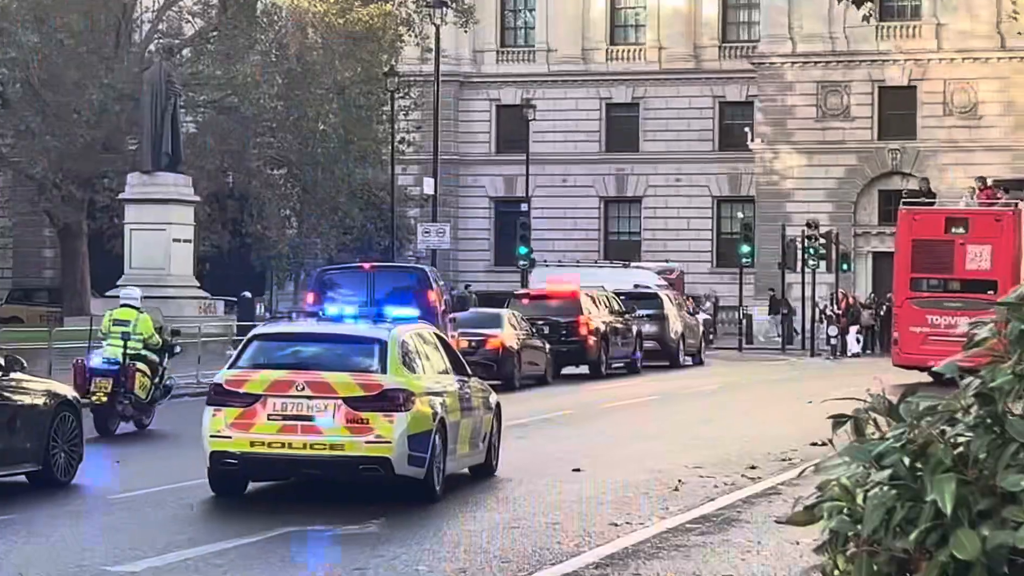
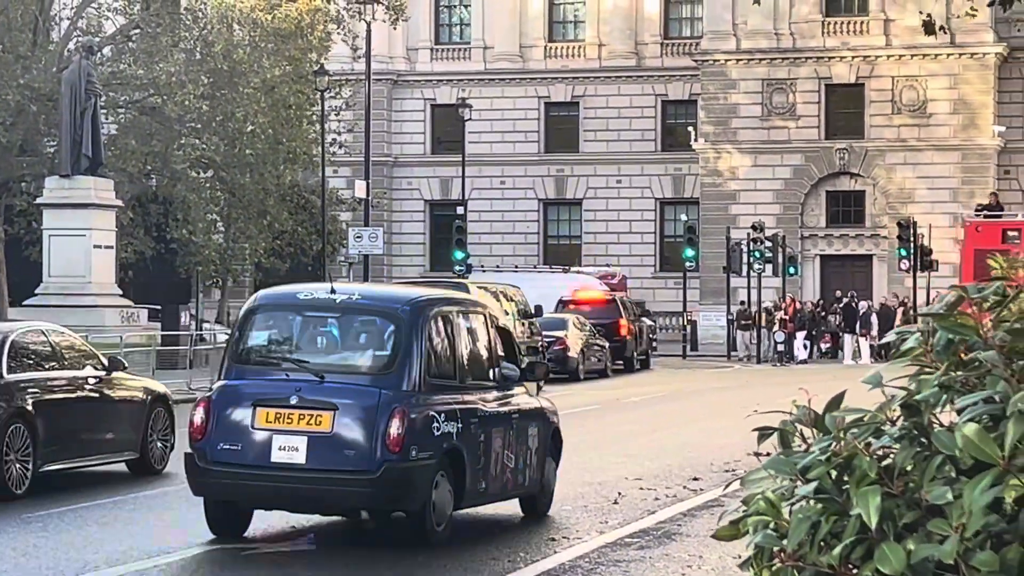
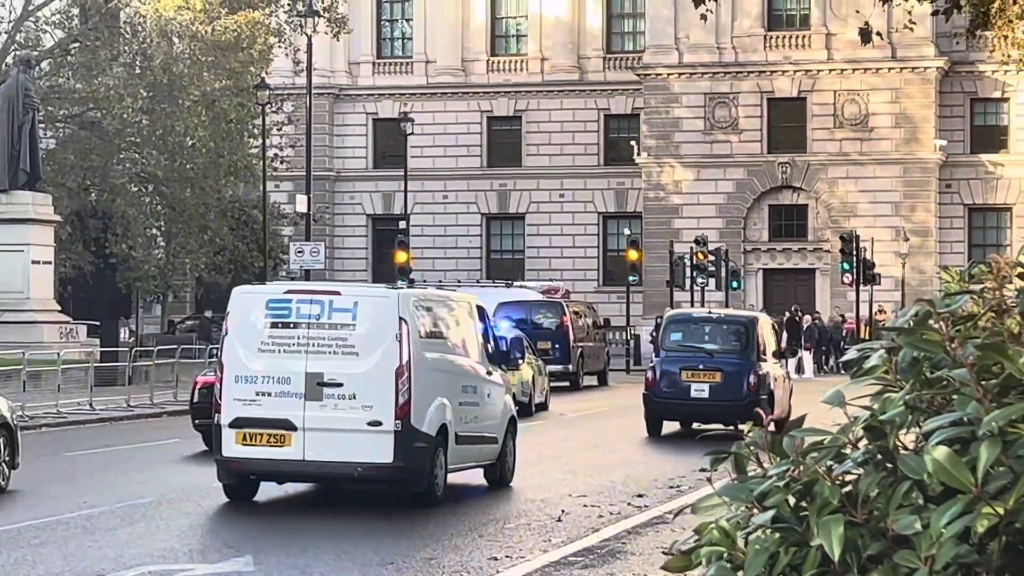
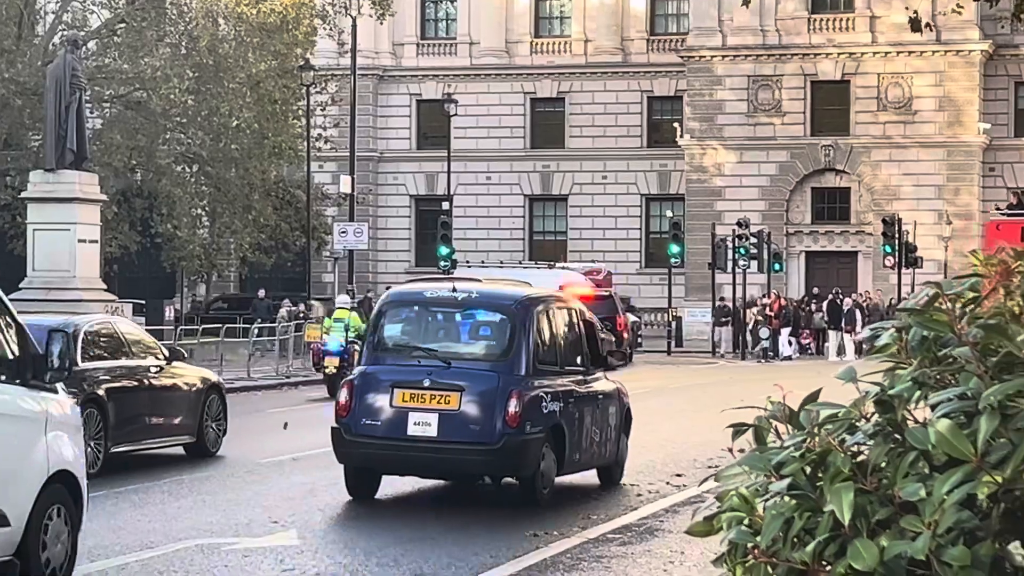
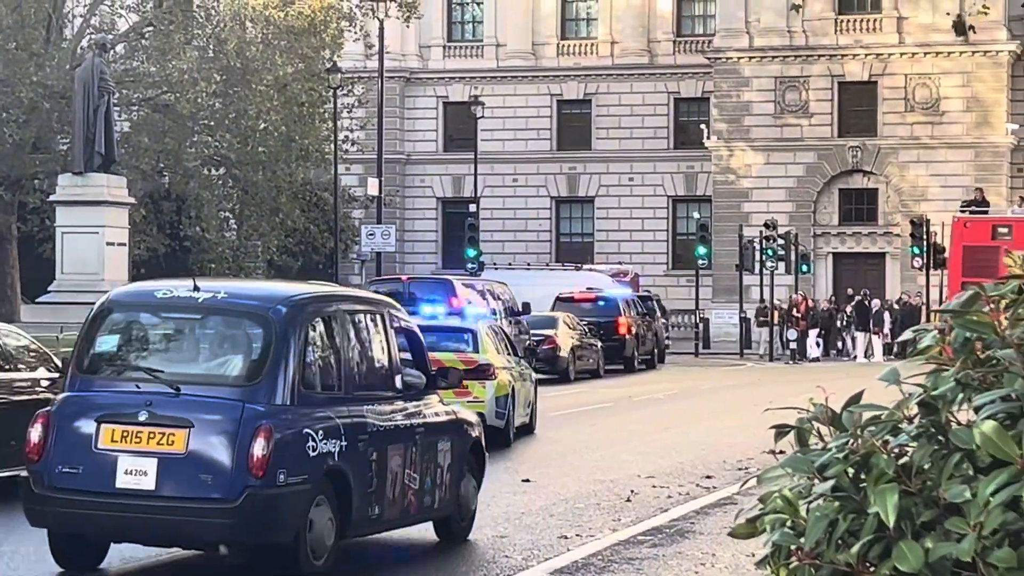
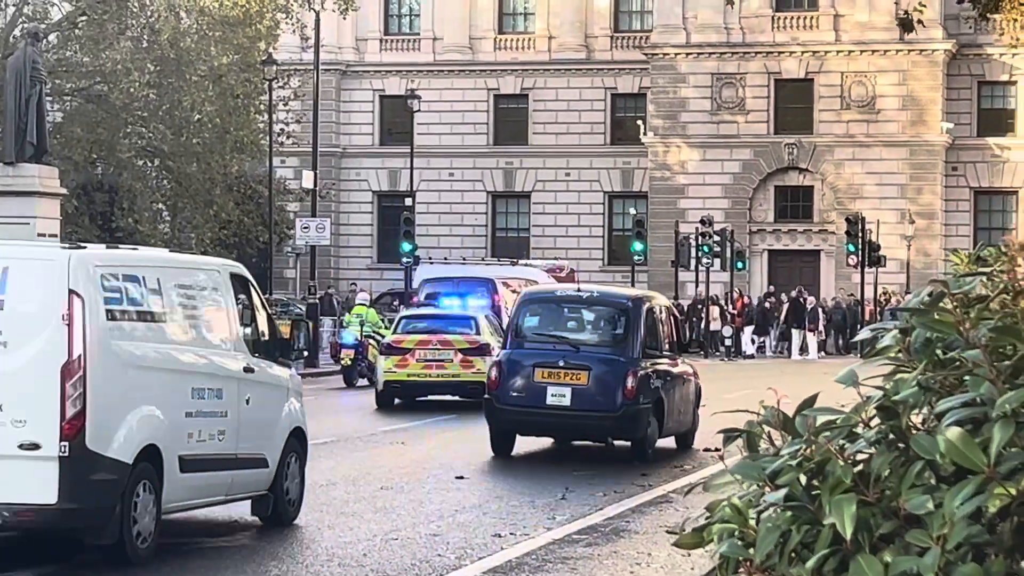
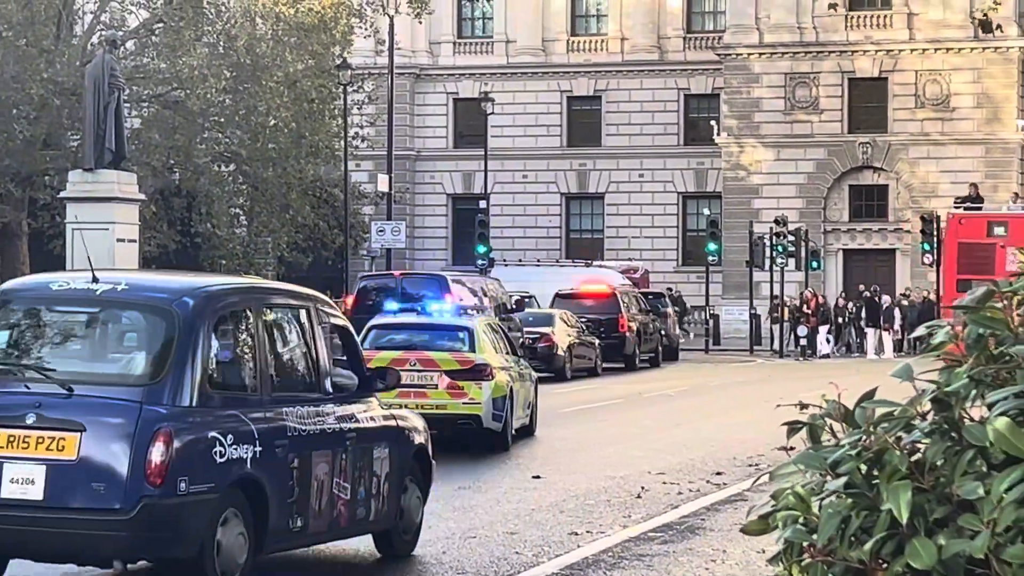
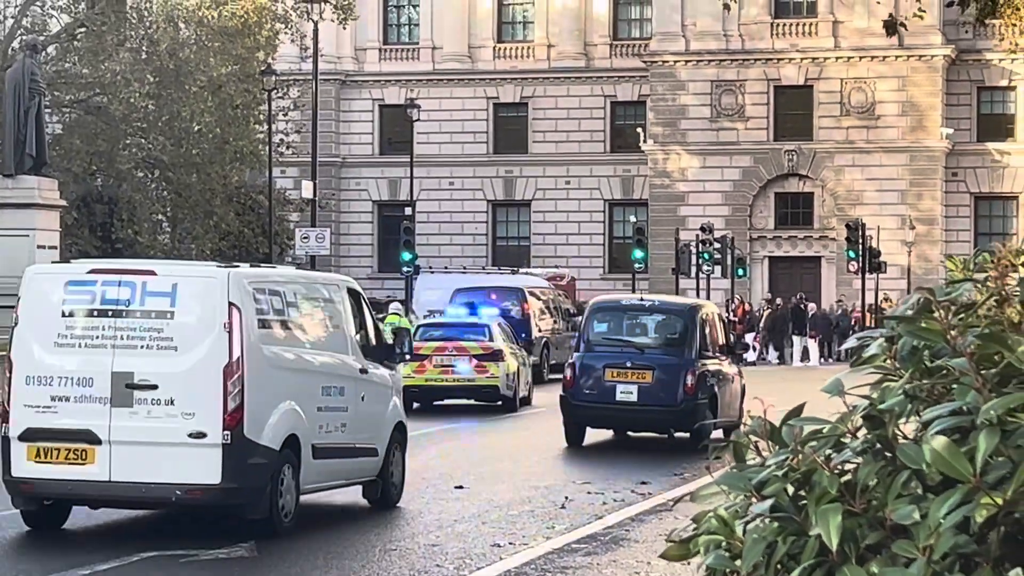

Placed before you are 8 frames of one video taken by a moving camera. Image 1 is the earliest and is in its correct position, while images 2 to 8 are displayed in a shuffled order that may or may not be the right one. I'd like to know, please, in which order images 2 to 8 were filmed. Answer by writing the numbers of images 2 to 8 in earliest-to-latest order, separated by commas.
7, 5, 2, 4, 6, 8, 3
